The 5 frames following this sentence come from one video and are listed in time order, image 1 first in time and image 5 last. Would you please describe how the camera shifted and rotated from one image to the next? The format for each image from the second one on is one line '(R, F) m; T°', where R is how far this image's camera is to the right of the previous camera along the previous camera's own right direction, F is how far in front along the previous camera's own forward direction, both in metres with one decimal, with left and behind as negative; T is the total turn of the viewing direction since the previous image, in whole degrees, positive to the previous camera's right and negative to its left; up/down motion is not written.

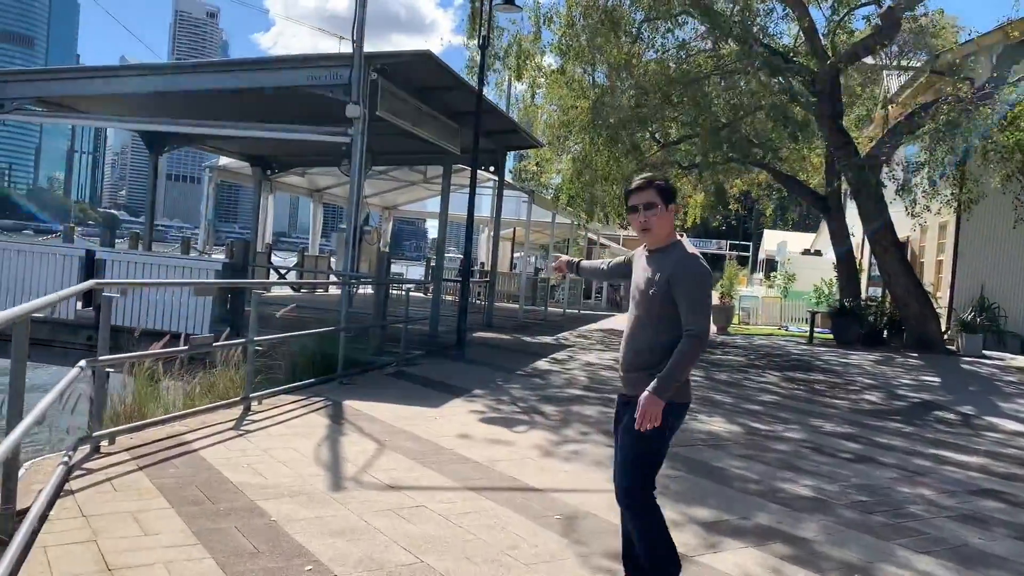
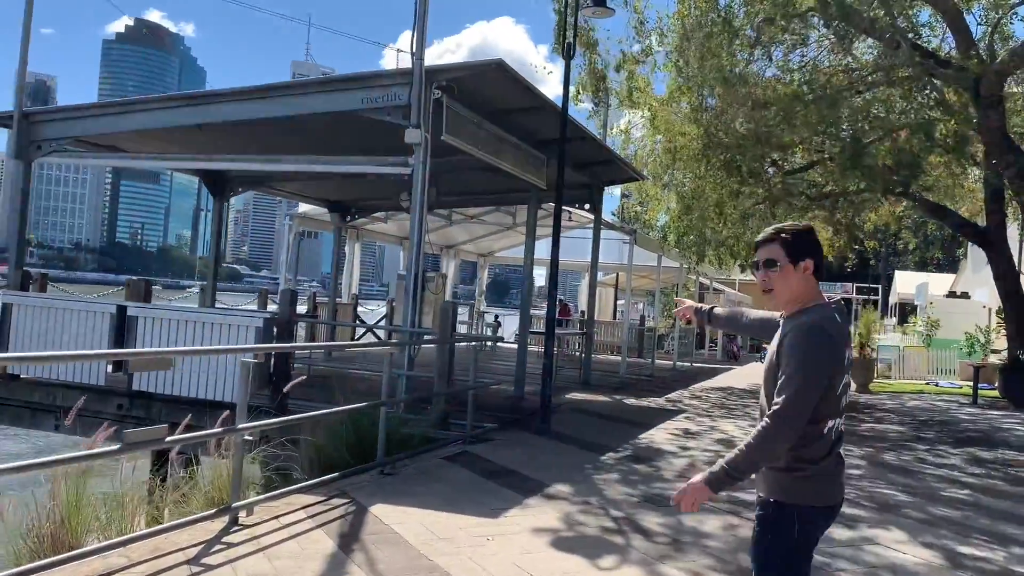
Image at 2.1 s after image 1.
(+0.1, +1.9) m; -7°
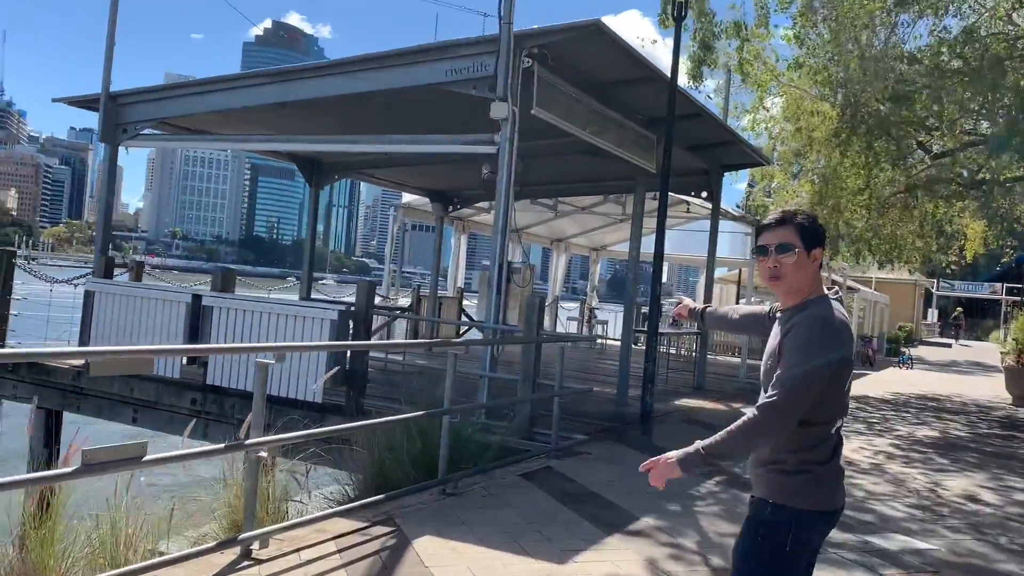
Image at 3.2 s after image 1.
(+0.2, +1.0) m; -8°
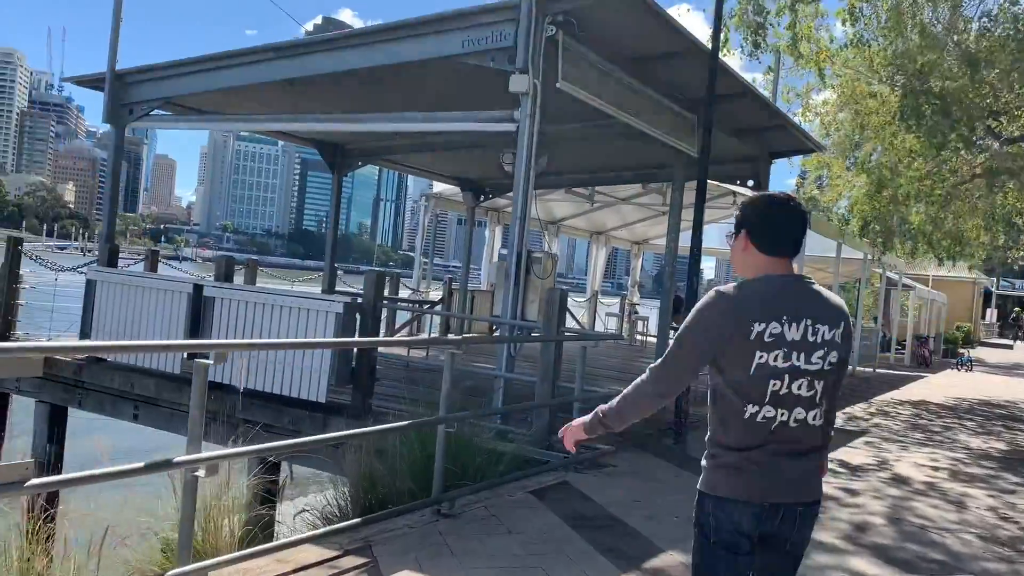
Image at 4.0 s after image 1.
(+0.2, +0.7) m; -3°
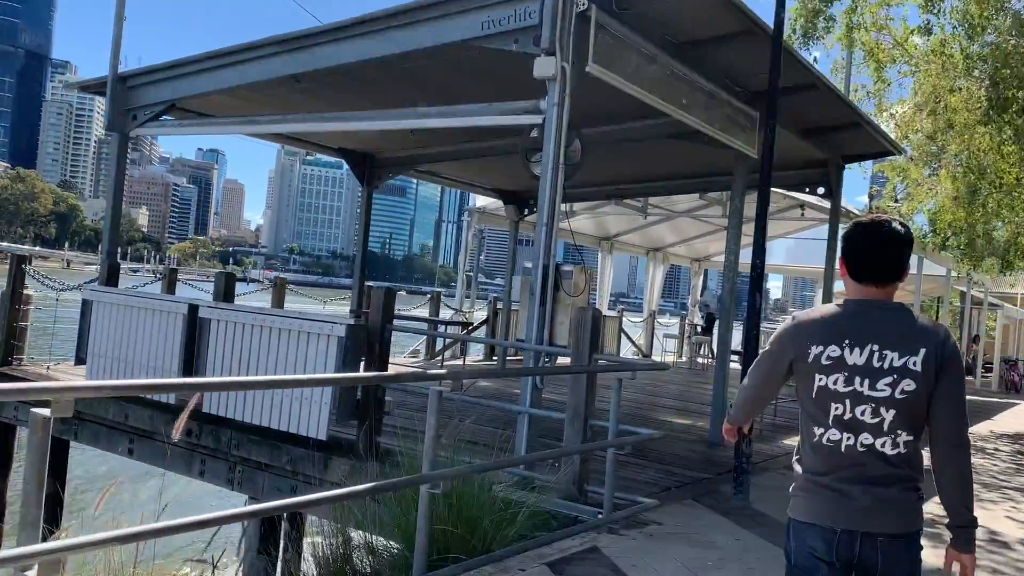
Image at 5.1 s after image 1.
(+0.2, +1.1) m; -4°
